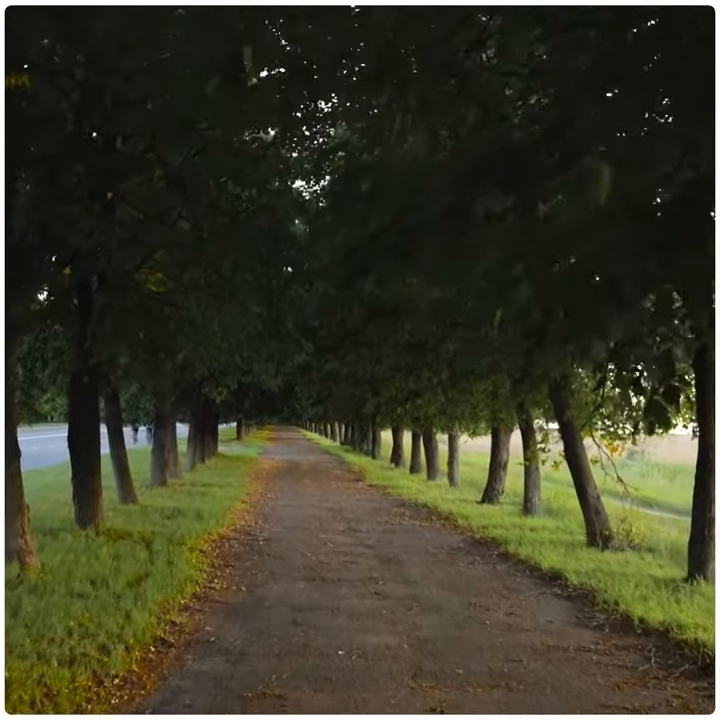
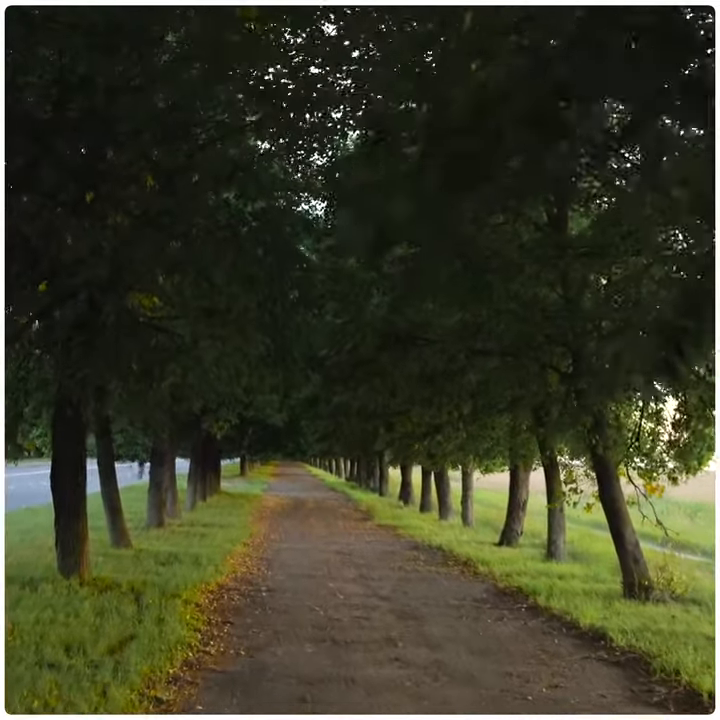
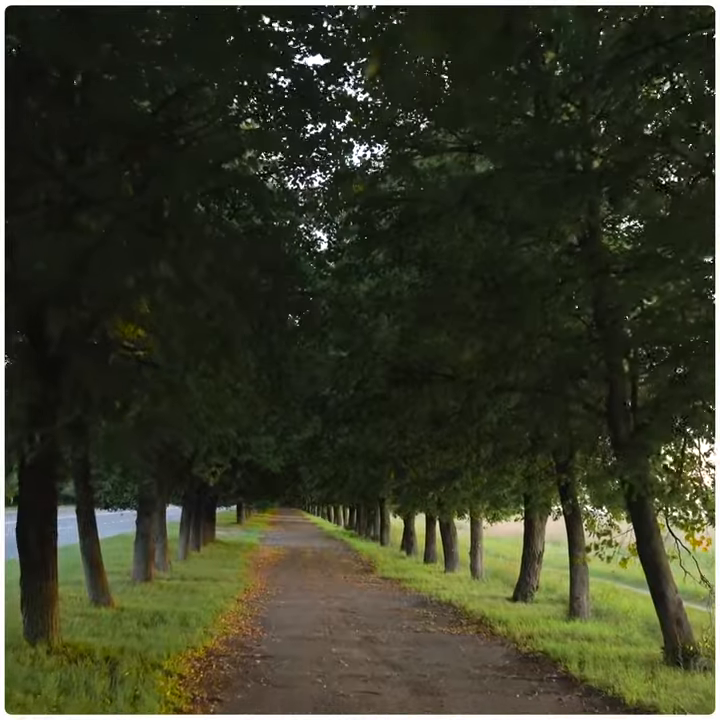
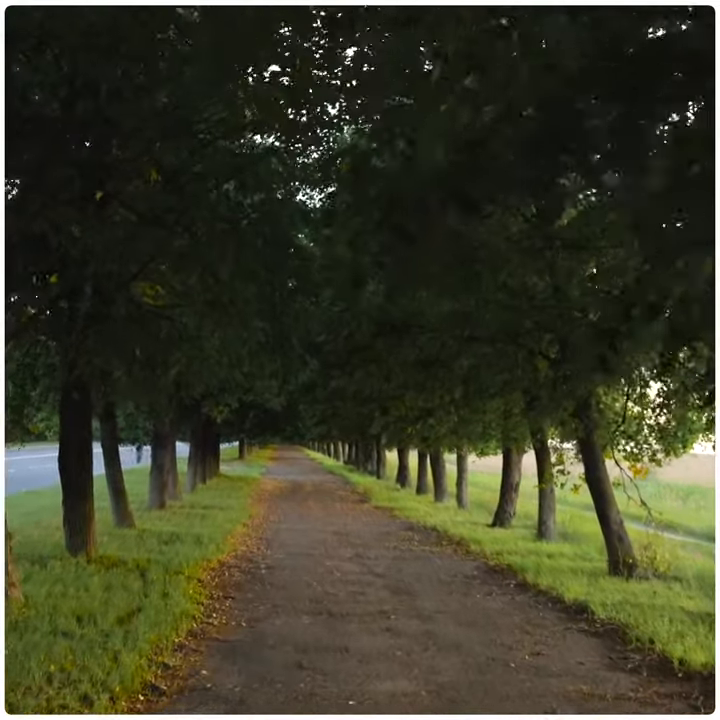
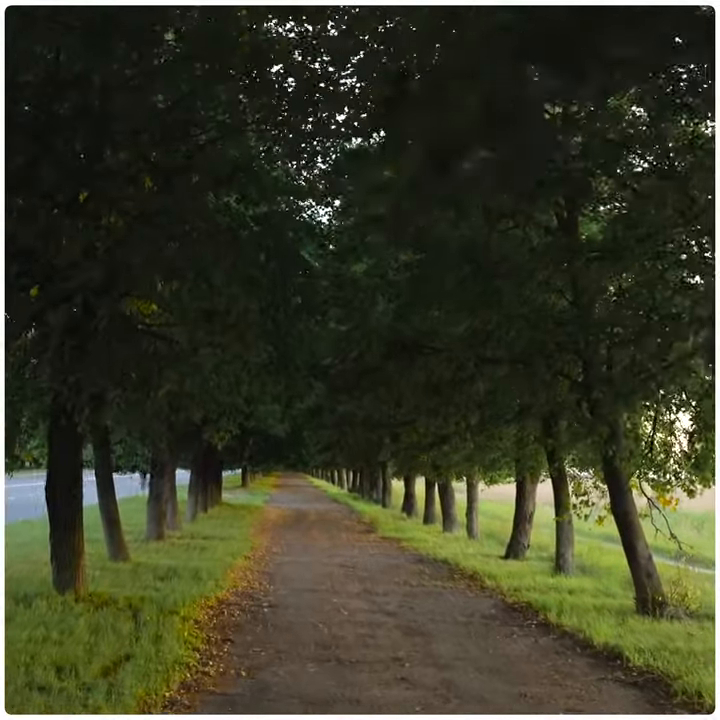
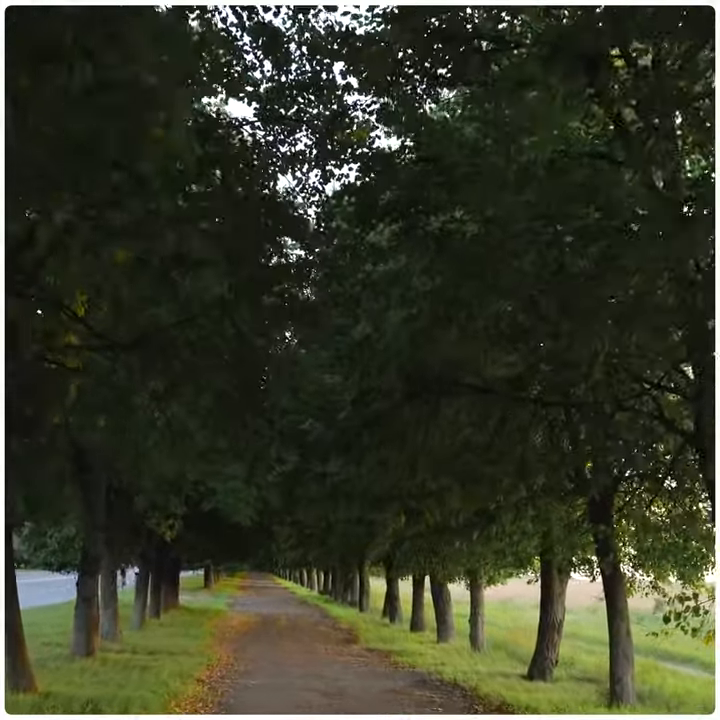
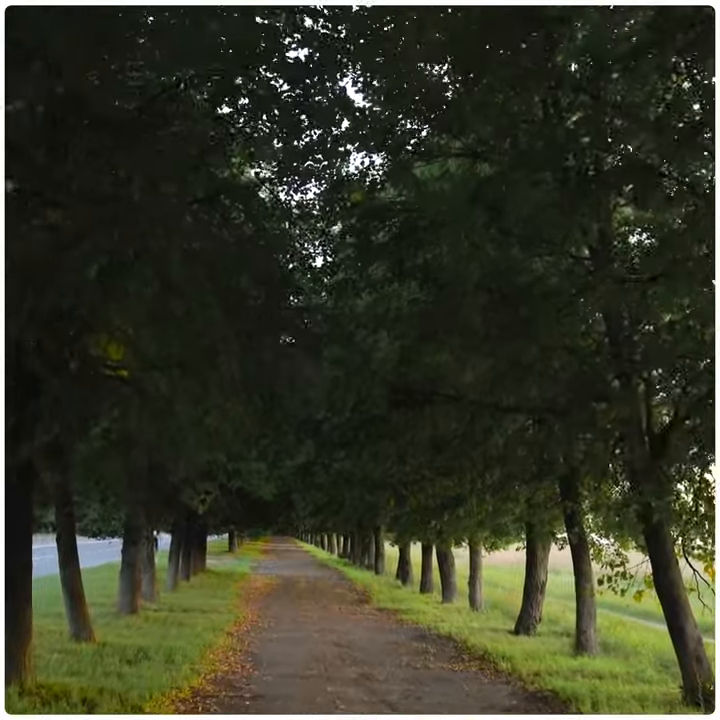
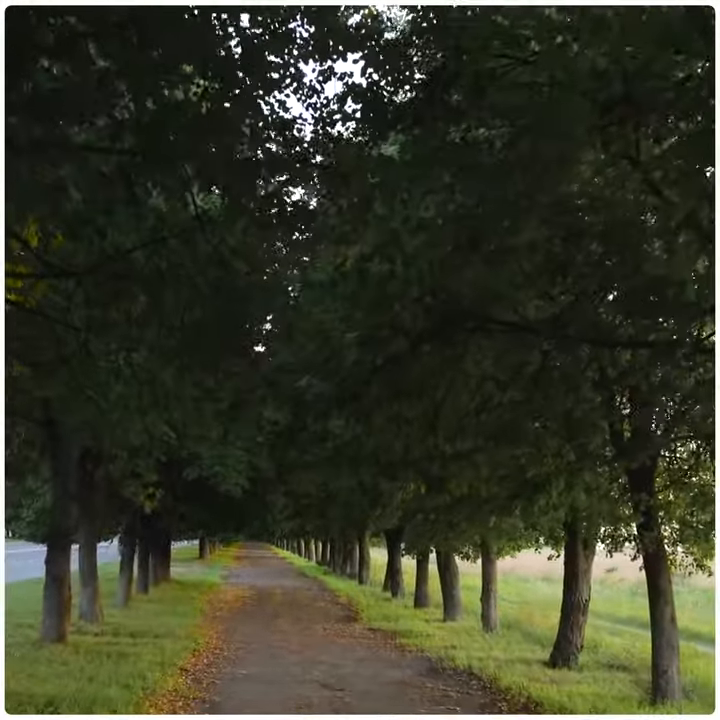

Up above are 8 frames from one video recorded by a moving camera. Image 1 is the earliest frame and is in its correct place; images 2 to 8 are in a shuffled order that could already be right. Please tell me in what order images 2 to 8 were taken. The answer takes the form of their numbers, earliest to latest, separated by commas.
4, 2, 5, 3, 7, 6, 8
